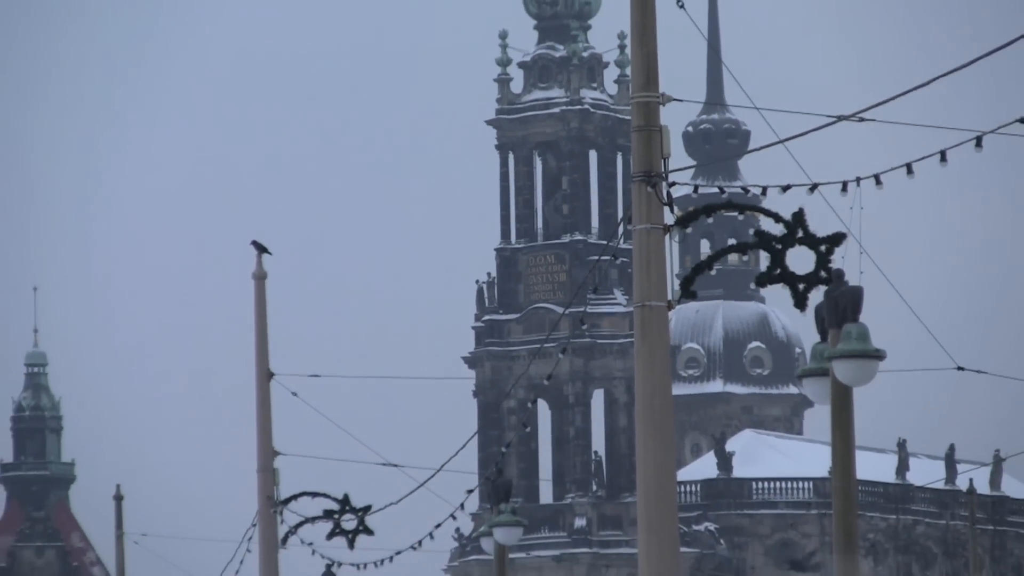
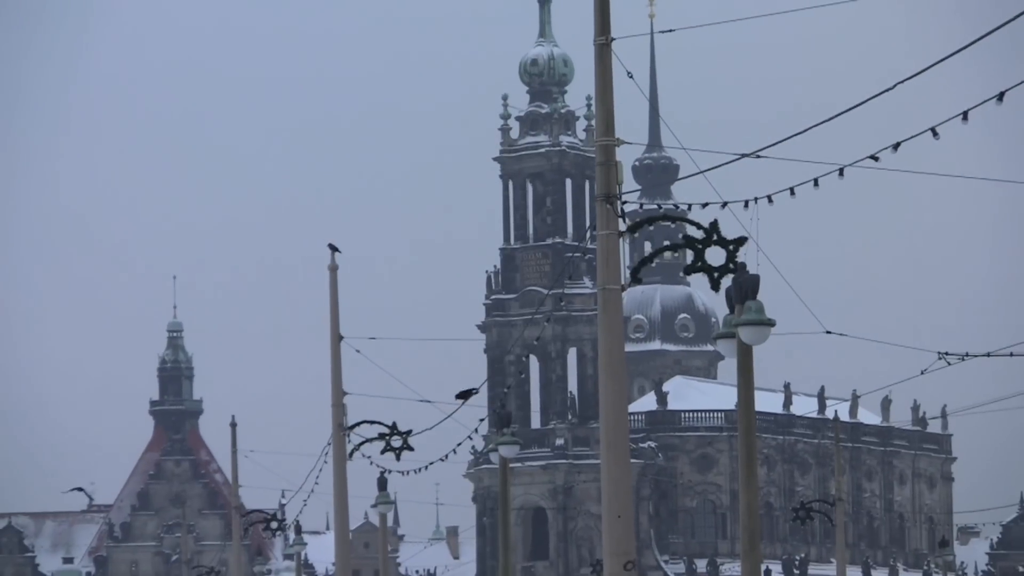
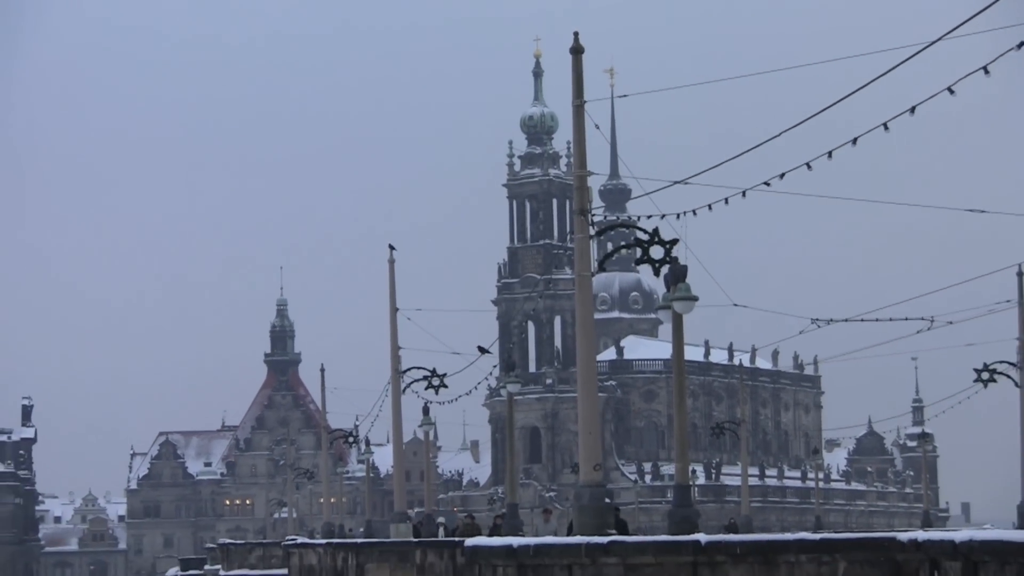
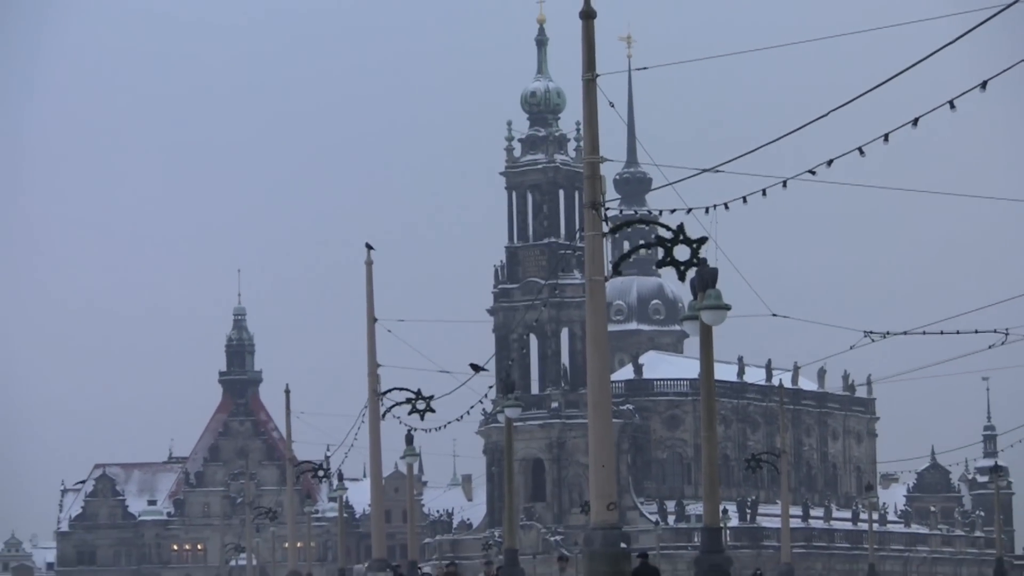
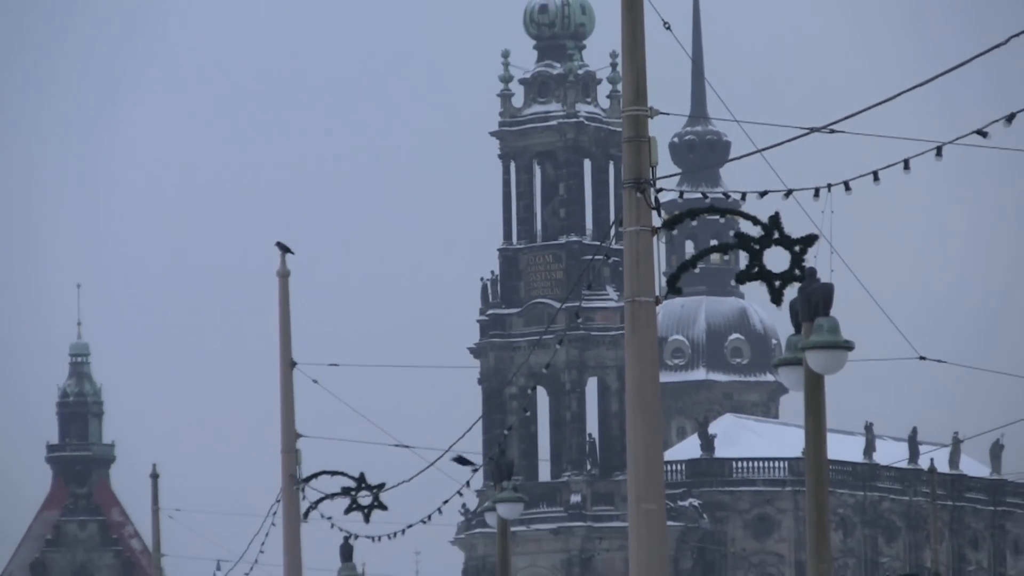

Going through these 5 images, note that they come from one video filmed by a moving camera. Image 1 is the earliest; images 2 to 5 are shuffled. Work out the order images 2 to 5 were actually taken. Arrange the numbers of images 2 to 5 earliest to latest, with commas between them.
5, 2, 4, 3
